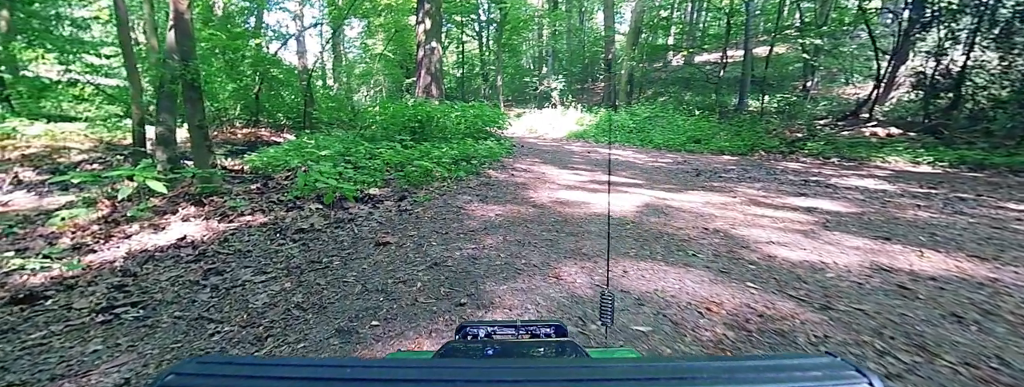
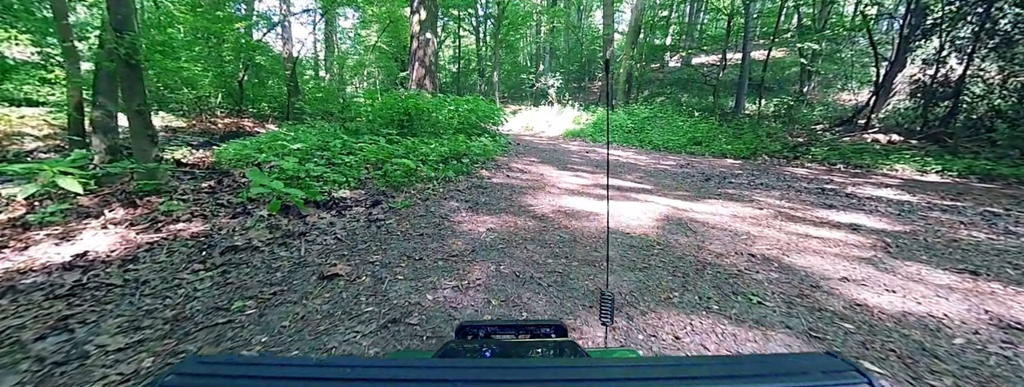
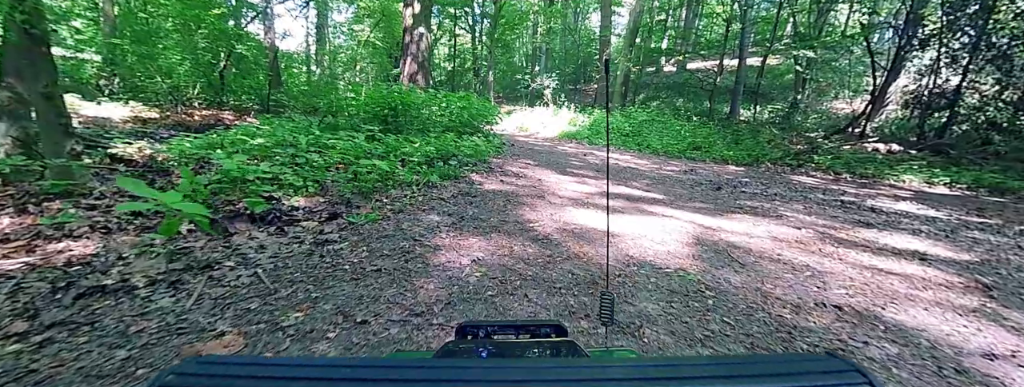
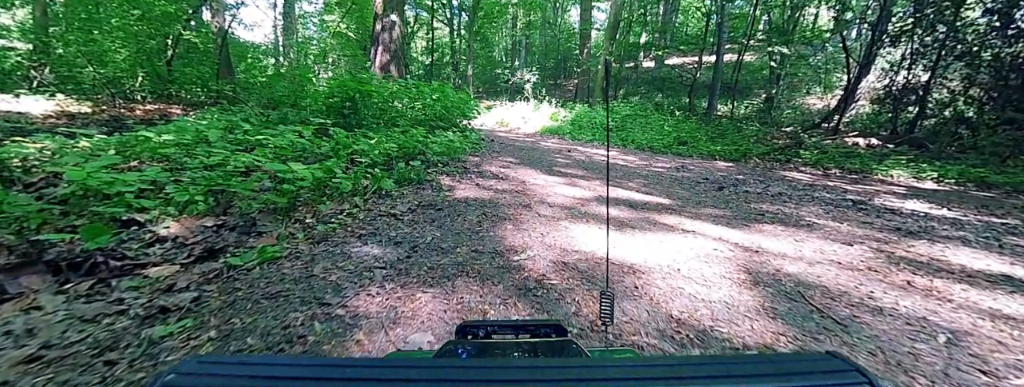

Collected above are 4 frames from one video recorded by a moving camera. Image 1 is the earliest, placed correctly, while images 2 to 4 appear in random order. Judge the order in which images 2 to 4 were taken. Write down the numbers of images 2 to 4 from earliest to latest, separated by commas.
2, 3, 4
